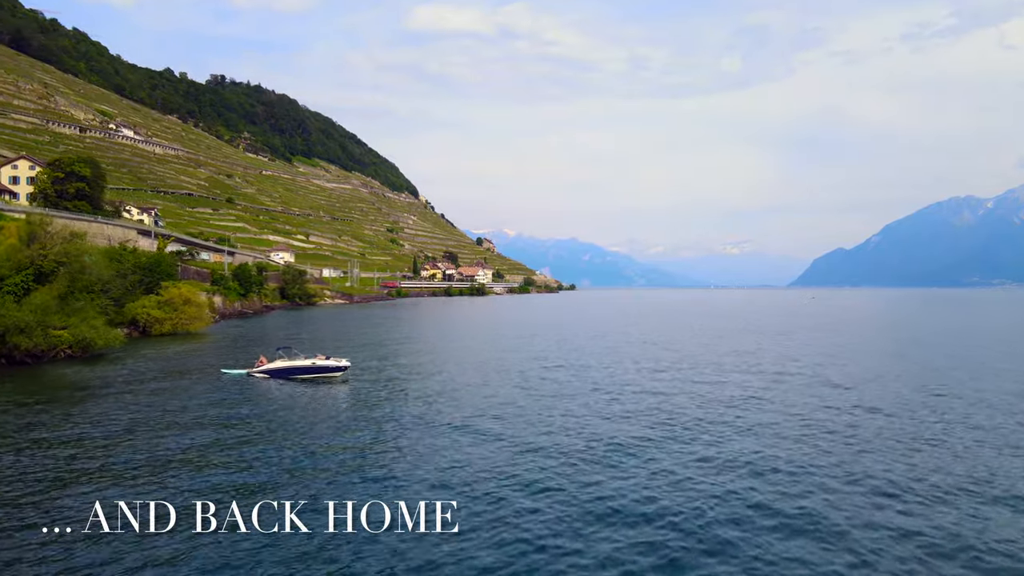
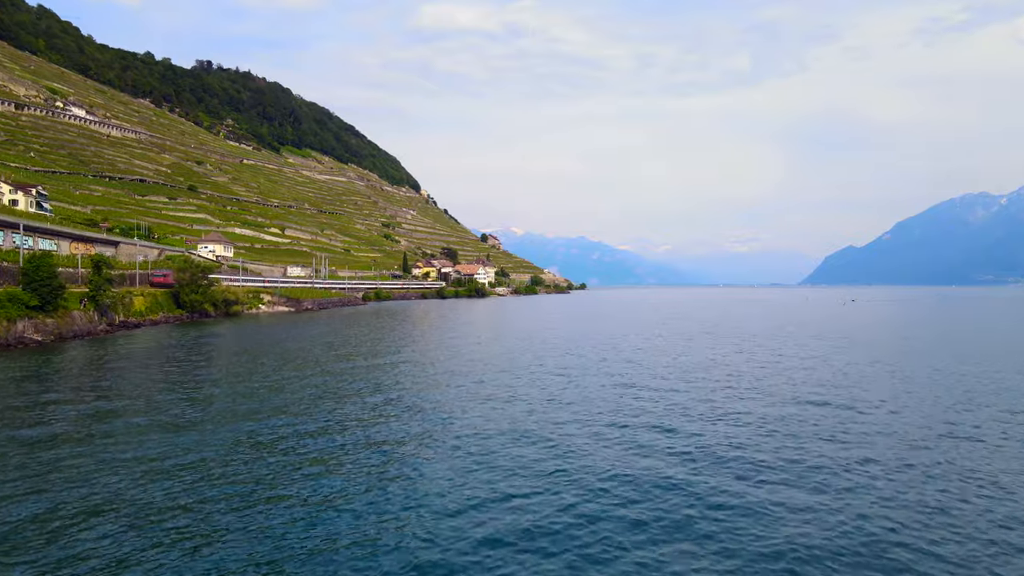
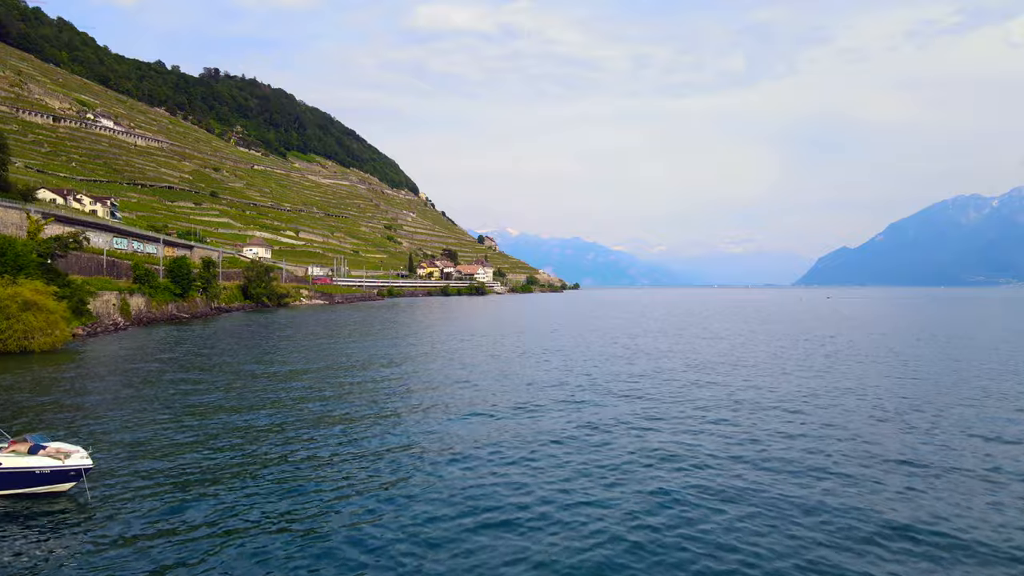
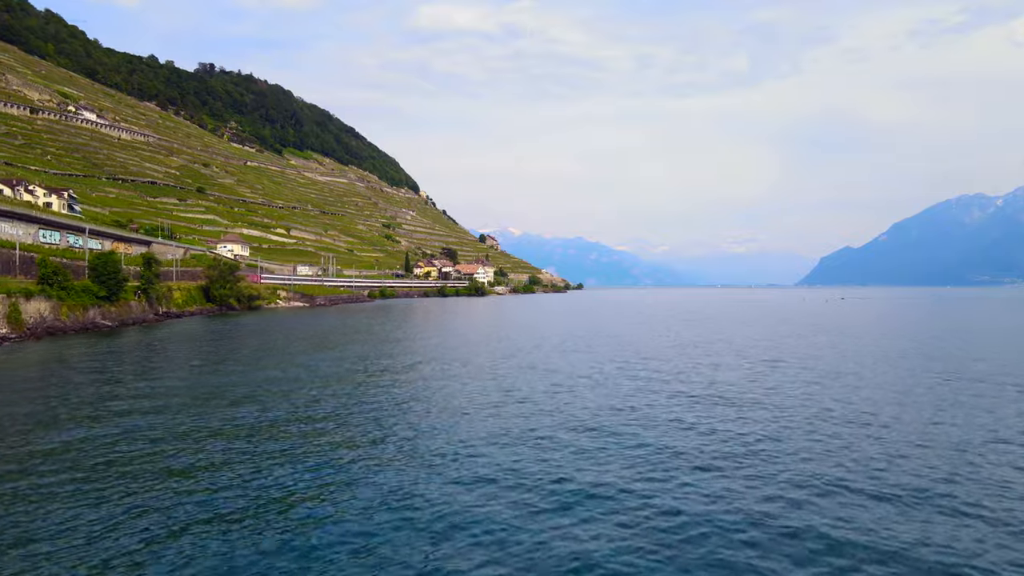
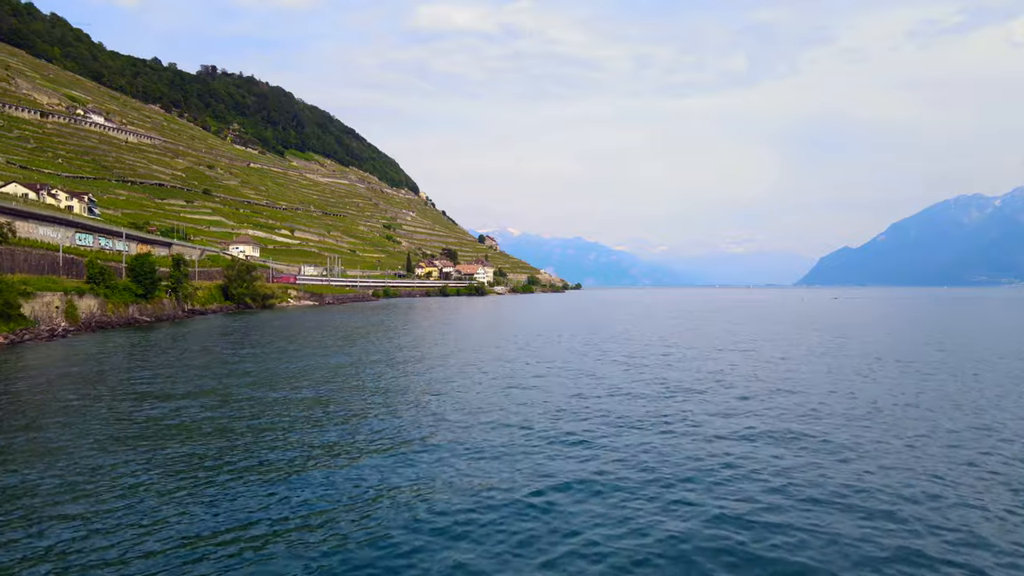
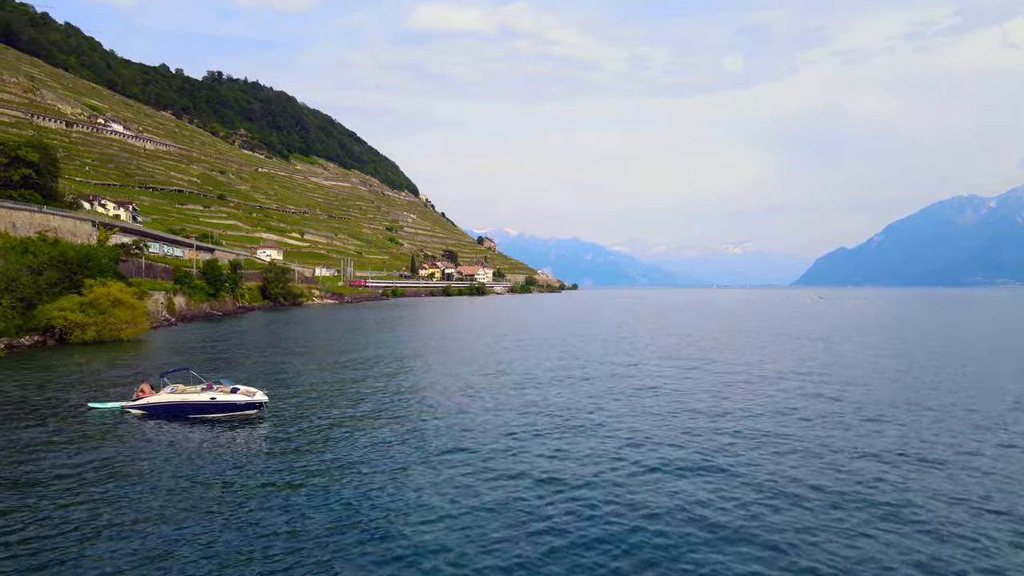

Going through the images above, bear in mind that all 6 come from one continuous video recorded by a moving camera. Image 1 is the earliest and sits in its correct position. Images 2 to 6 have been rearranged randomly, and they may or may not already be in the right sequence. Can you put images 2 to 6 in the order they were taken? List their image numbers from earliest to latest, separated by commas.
6, 3, 5, 4, 2
